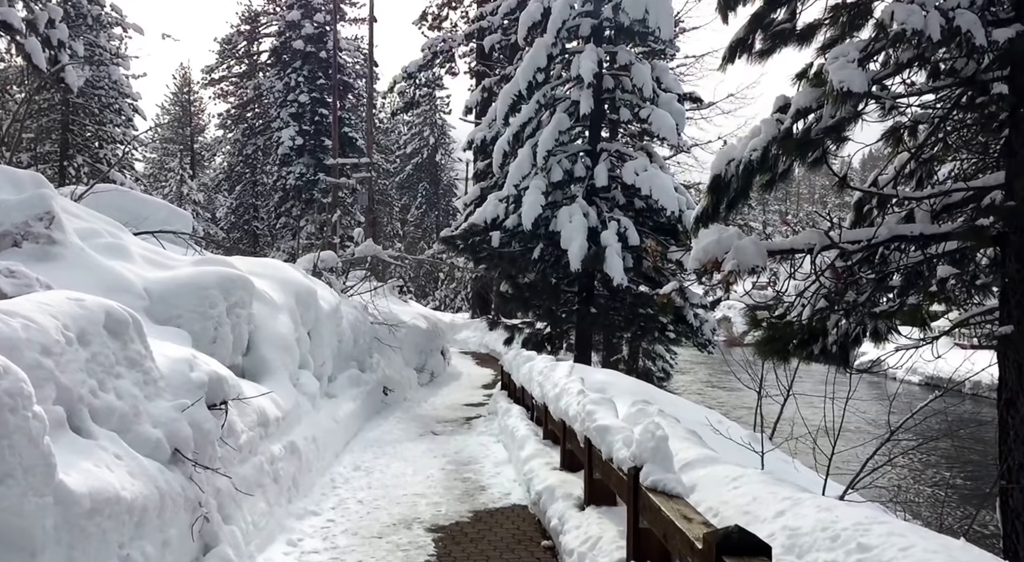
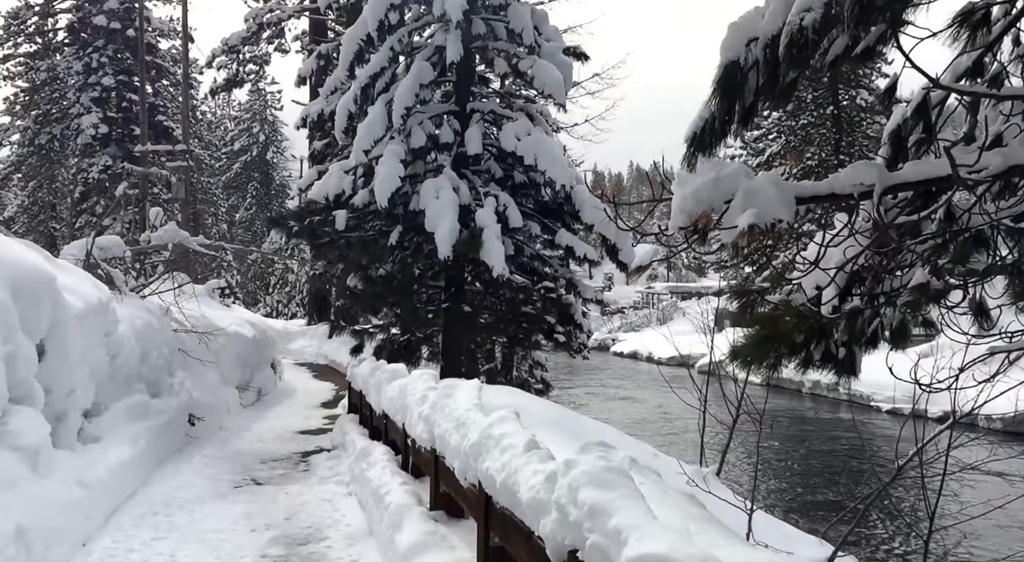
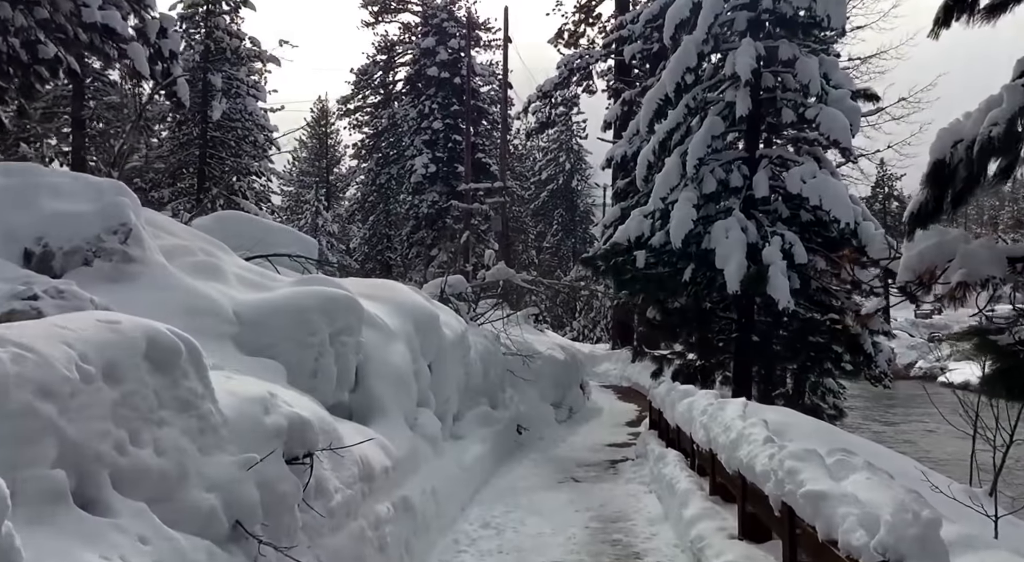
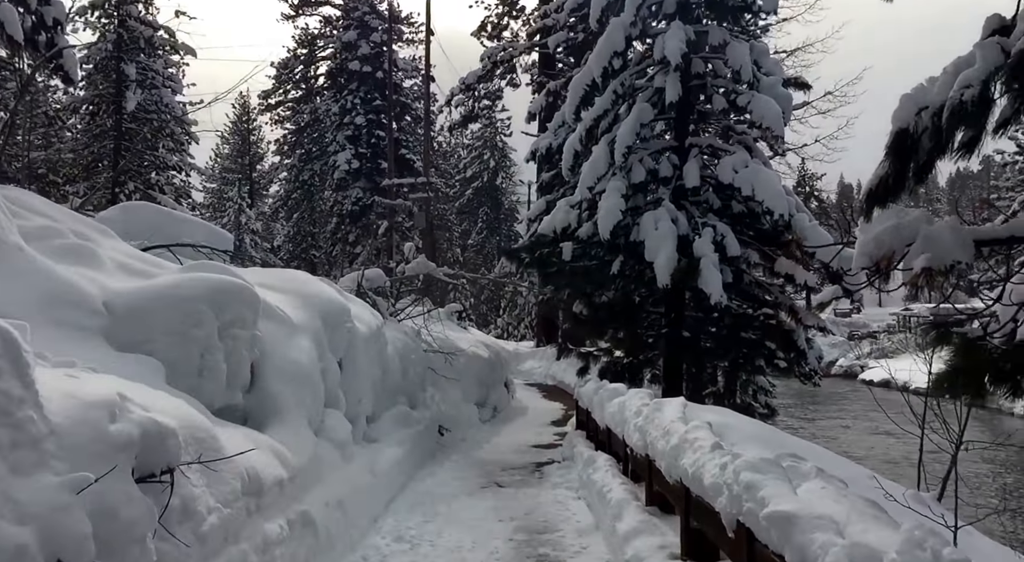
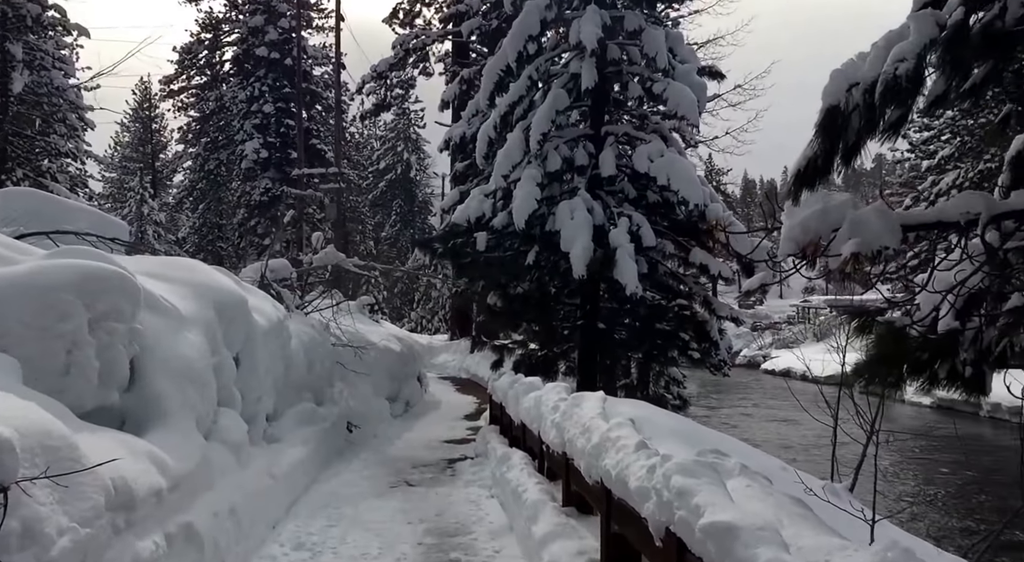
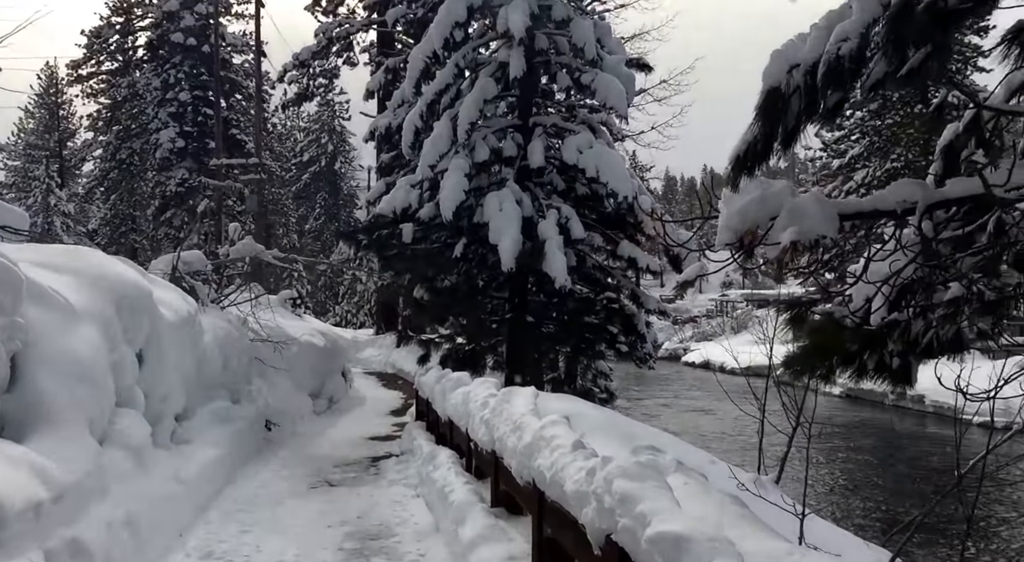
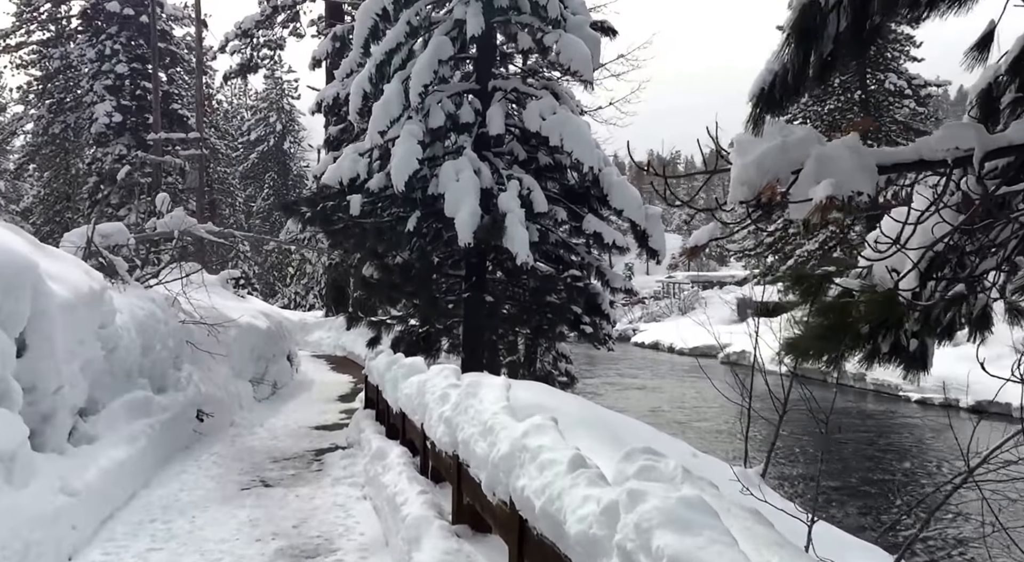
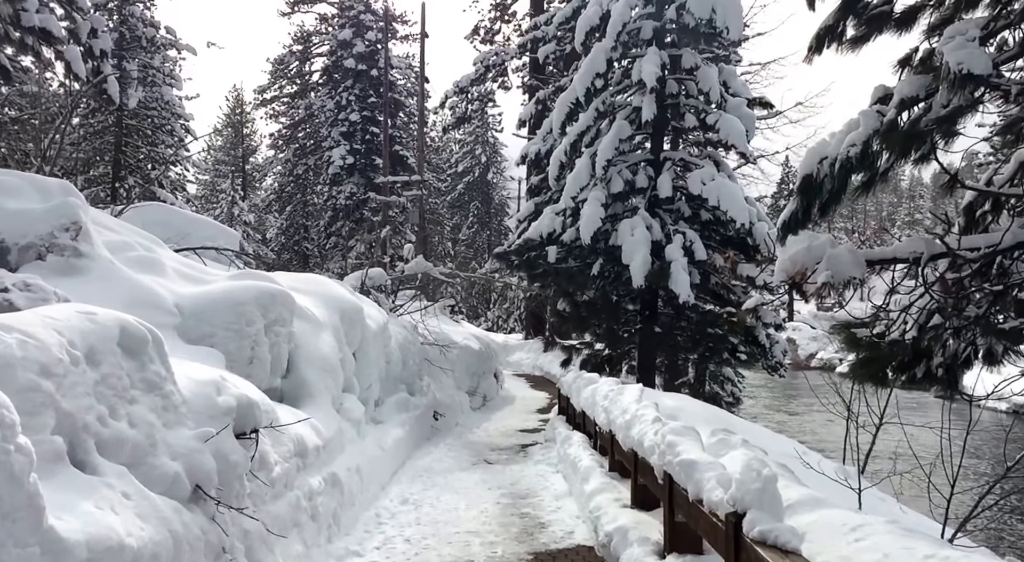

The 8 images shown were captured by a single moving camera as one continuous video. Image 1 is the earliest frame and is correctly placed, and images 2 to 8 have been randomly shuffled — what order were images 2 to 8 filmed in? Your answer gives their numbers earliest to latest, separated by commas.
8, 3, 4, 5, 6, 2, 7
